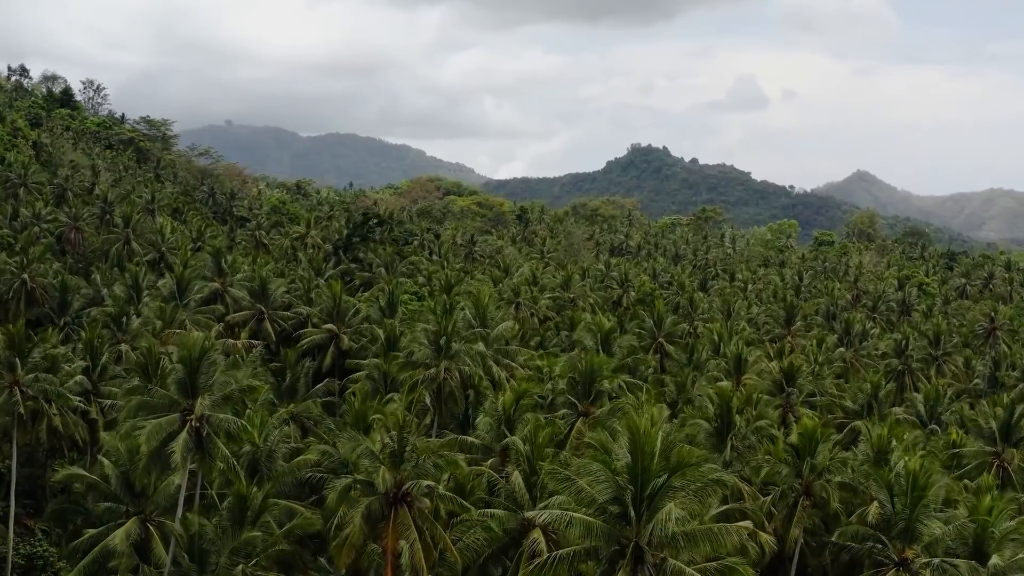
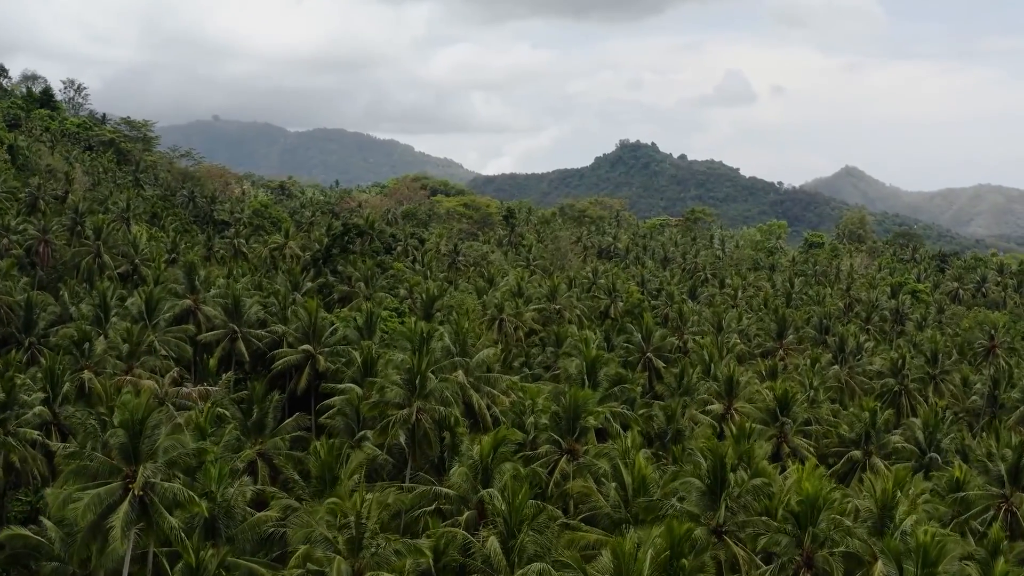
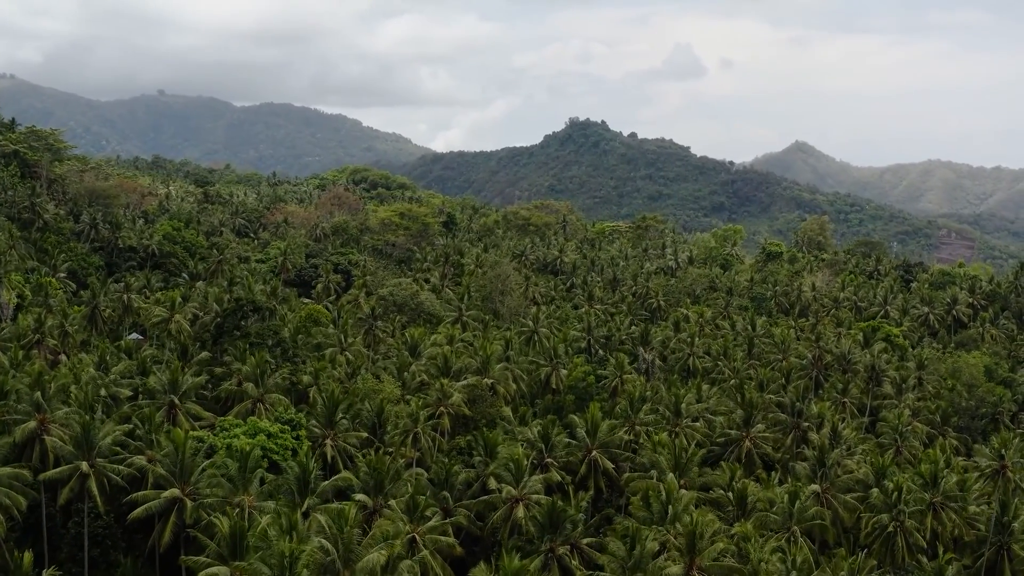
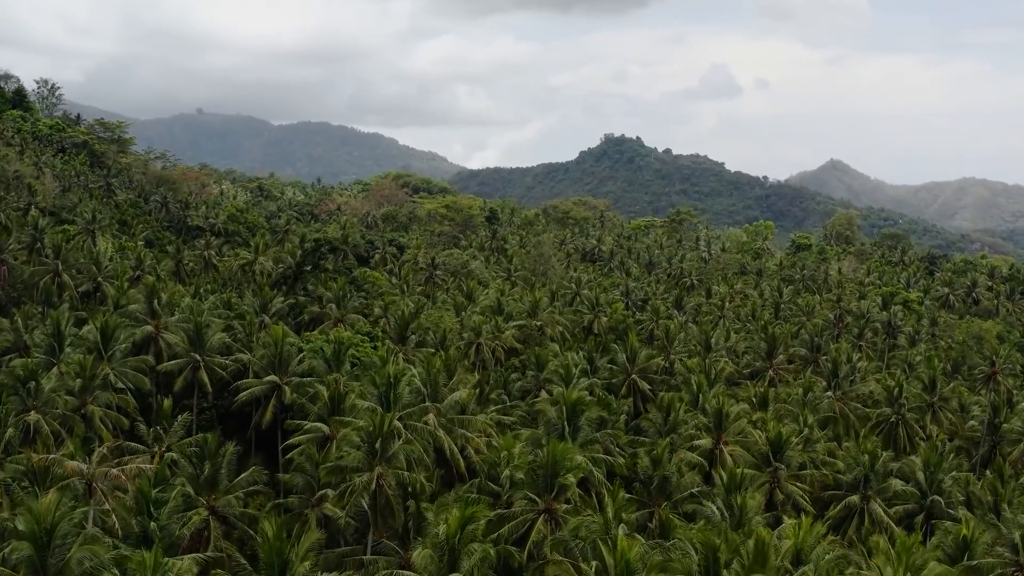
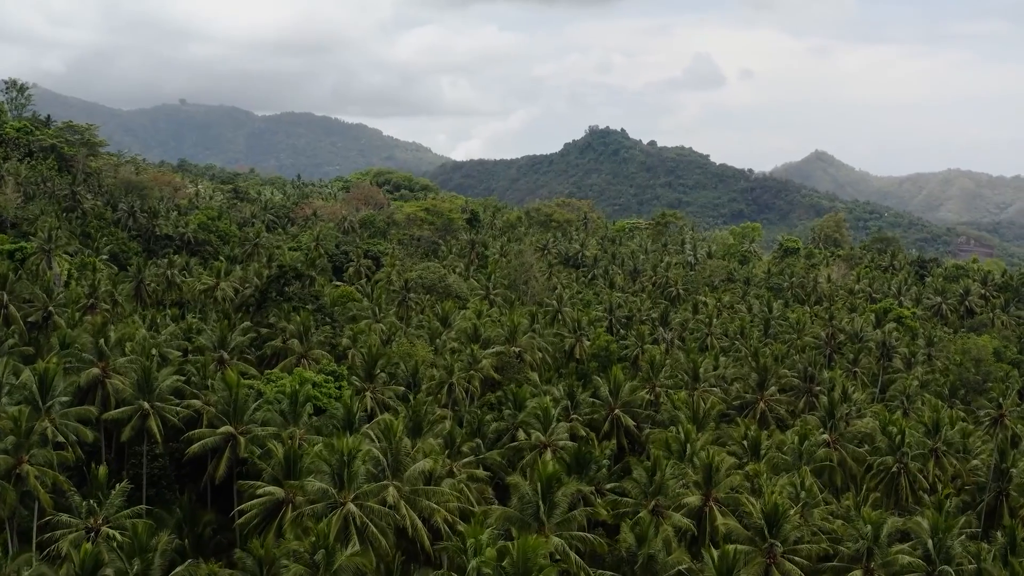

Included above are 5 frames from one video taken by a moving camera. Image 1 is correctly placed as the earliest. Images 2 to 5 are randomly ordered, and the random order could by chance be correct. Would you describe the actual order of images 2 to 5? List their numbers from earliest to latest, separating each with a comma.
2, 4, 5, 3
